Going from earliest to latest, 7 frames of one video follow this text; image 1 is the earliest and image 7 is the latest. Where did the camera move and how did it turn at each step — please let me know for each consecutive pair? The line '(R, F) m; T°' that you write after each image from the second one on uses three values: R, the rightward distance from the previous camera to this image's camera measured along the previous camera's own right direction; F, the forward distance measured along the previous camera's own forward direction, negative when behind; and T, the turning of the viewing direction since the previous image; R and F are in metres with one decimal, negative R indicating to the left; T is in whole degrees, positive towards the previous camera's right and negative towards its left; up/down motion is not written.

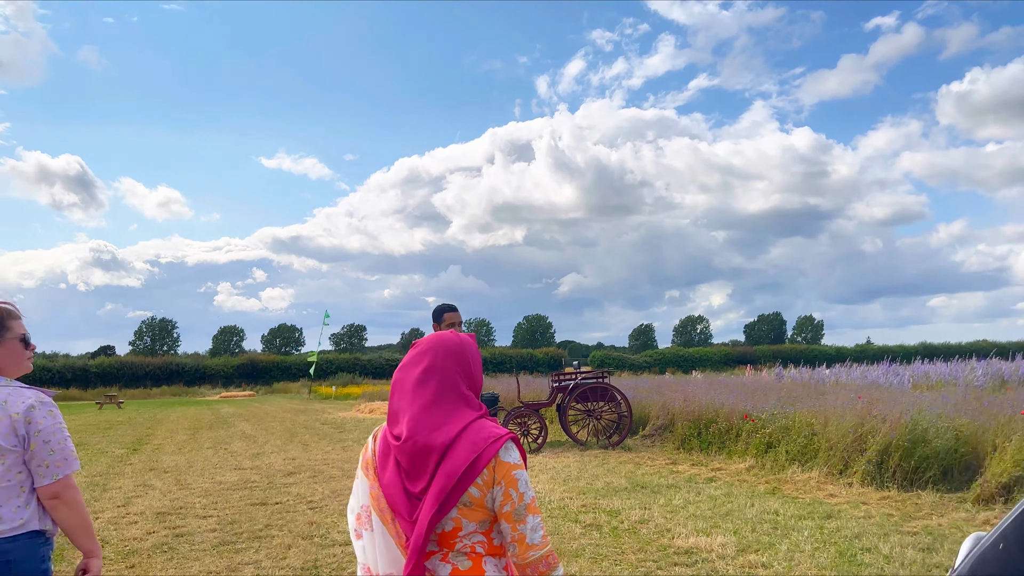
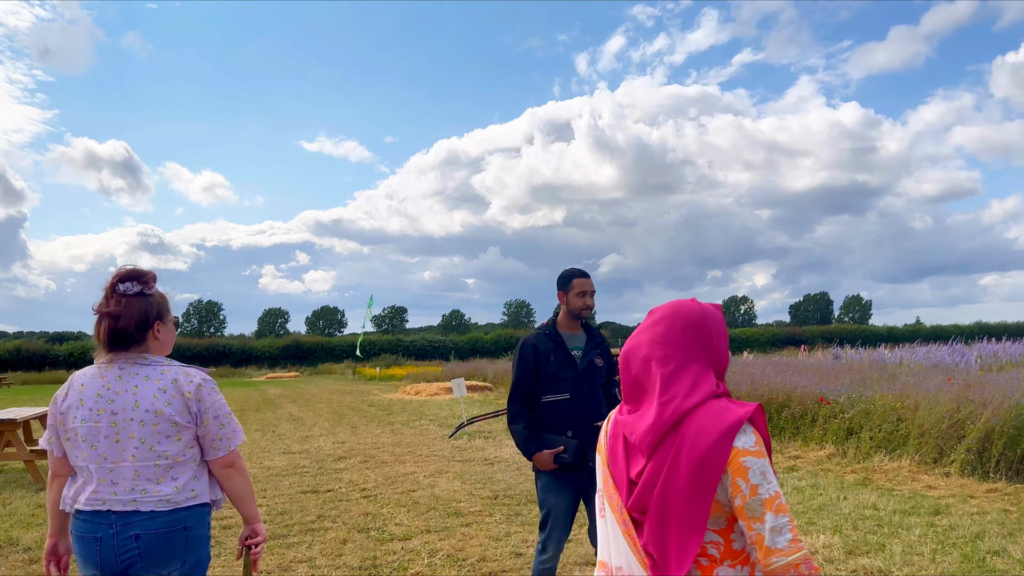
(-0.2, +0.5) m; -3°
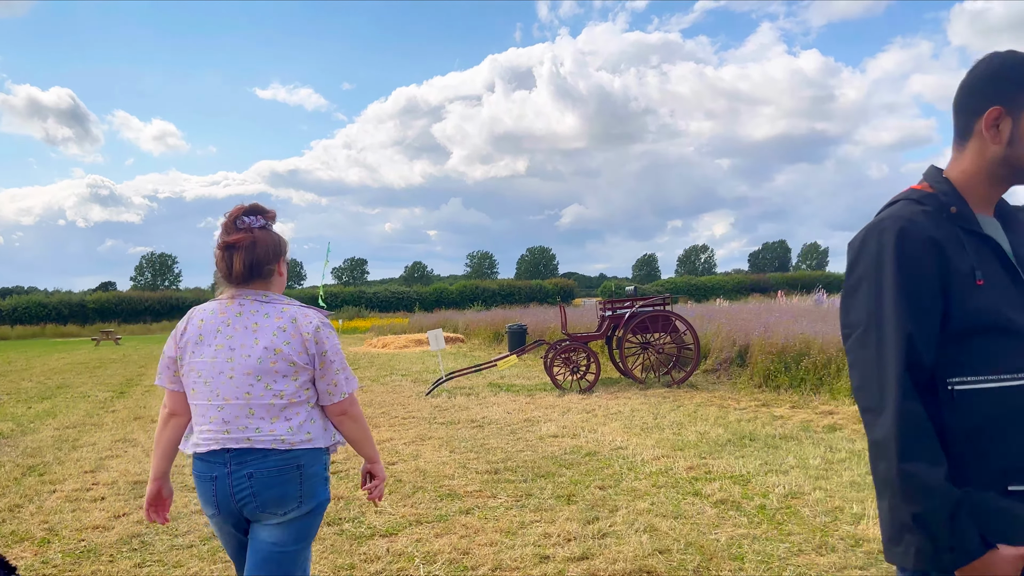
(-0.2, +1.2) m; +3°
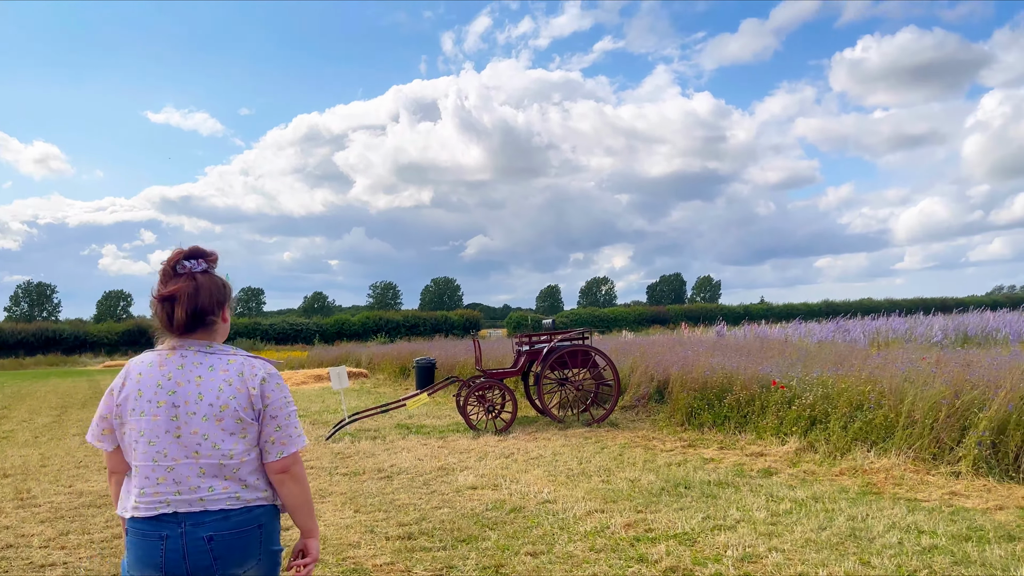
(-0.1, +0.6) m; +7°
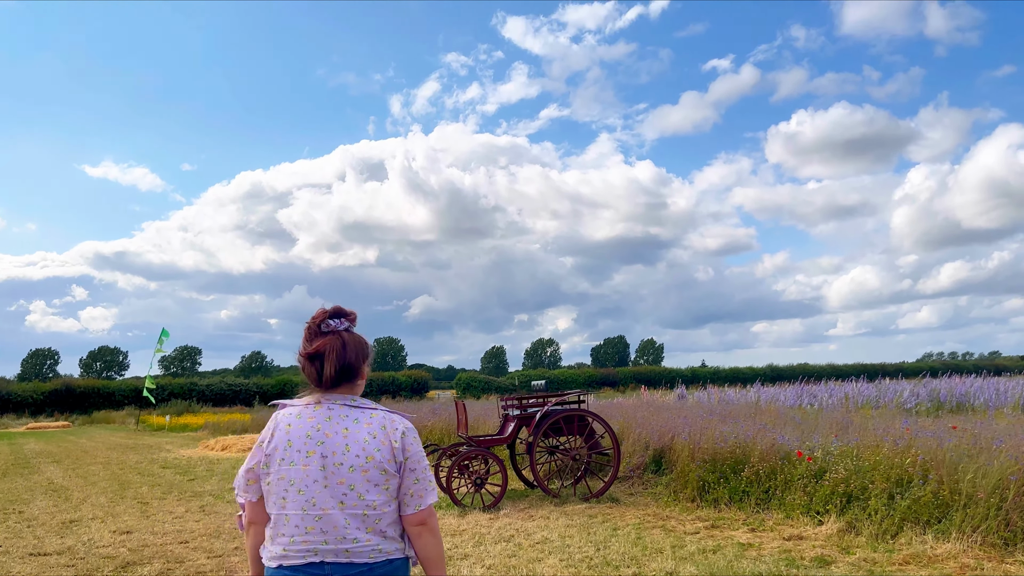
(-0.5, +0.8) m; +4°
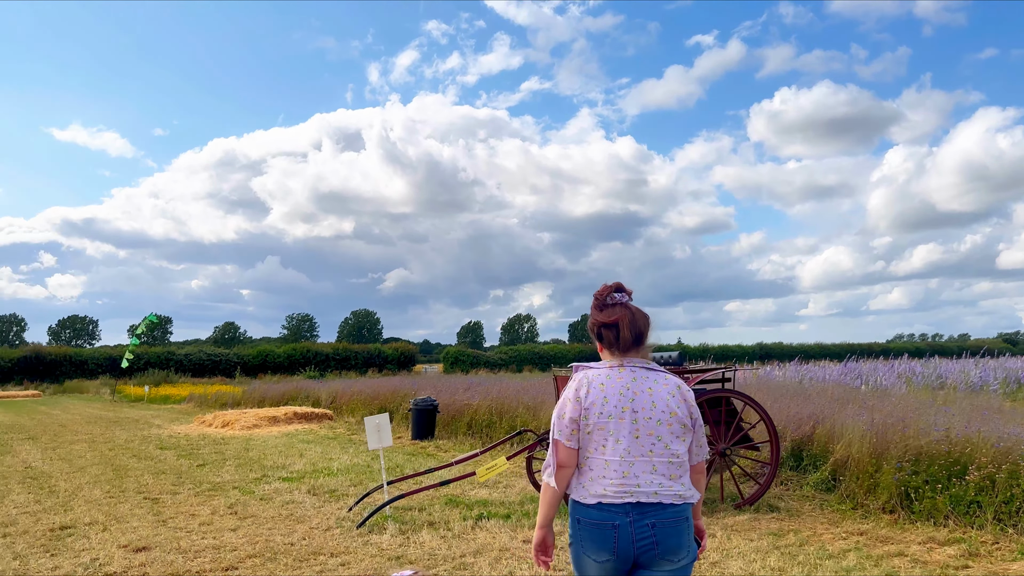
(-1.2, +1.8) m; +2°
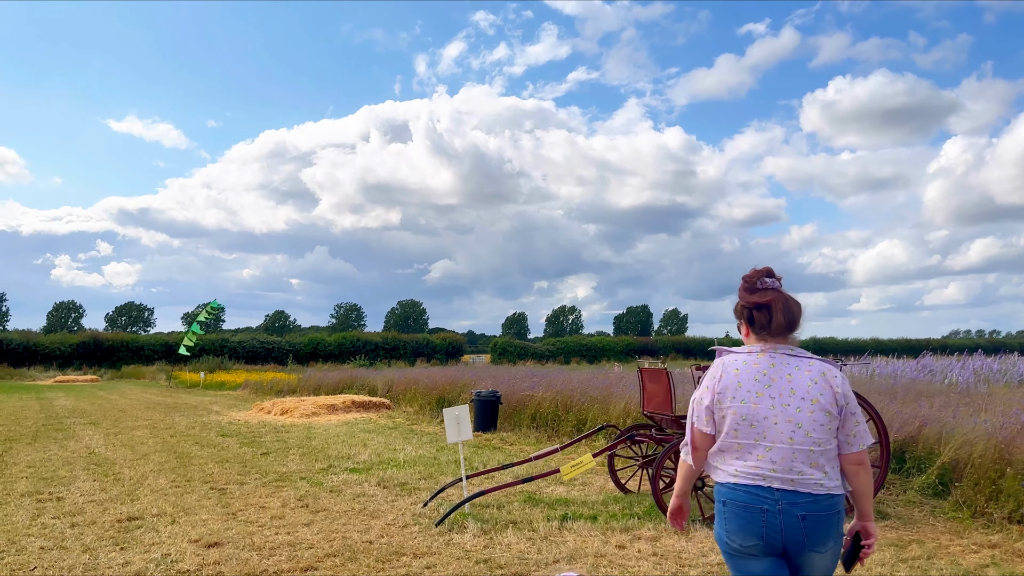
(-0.3, +0.4) m; -3°
